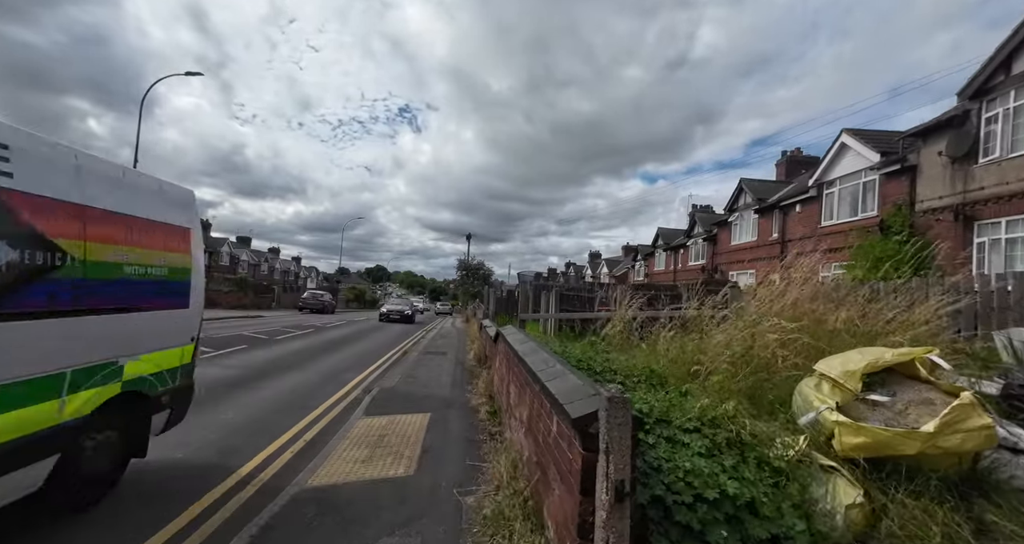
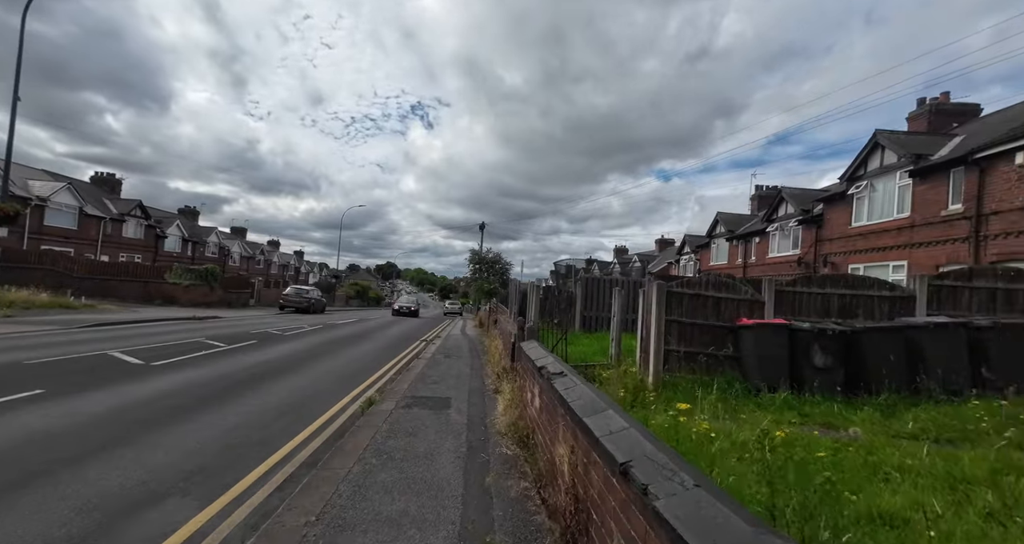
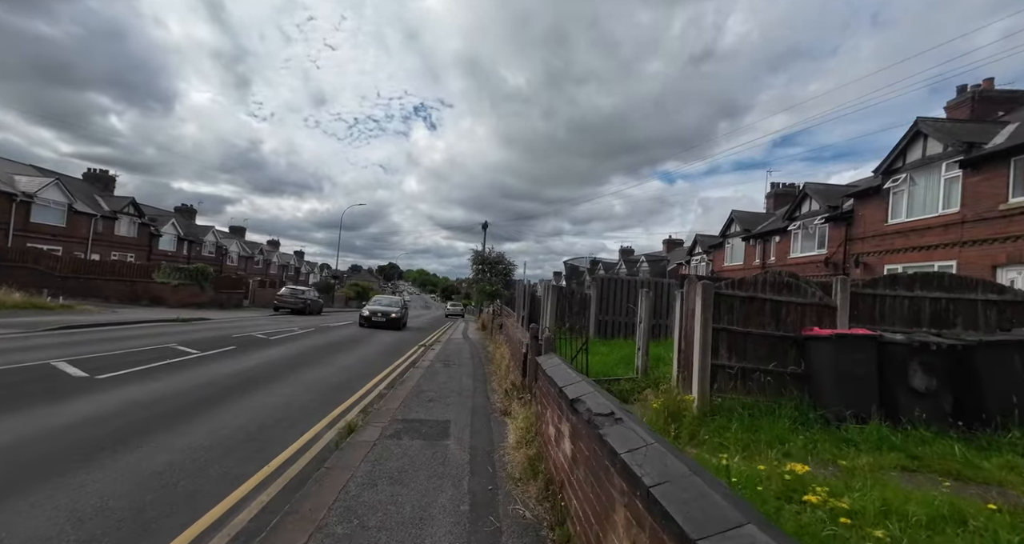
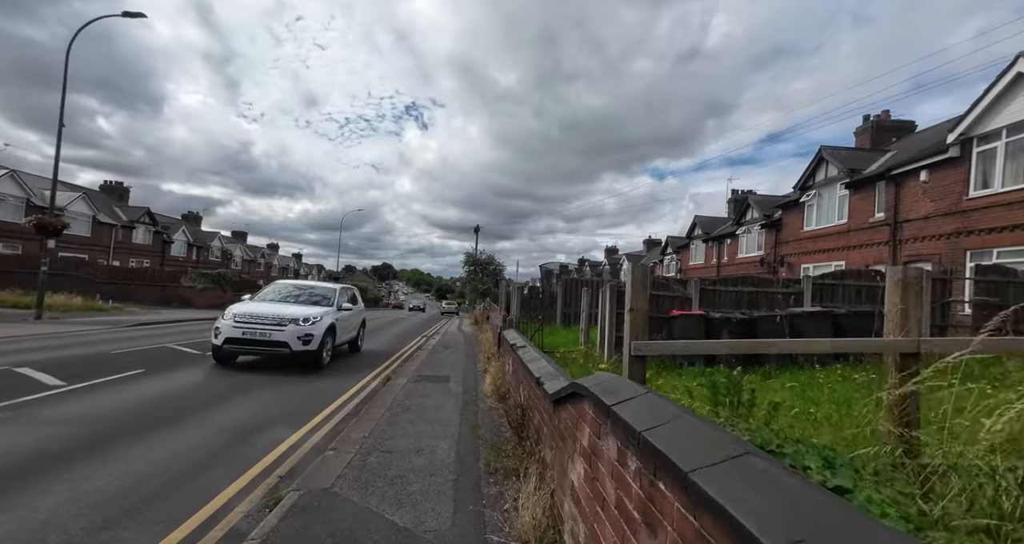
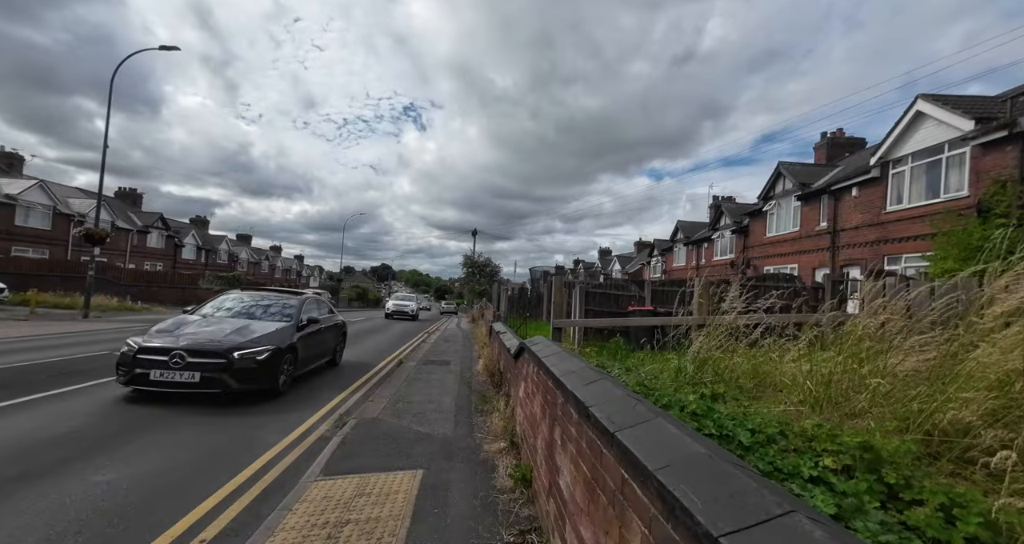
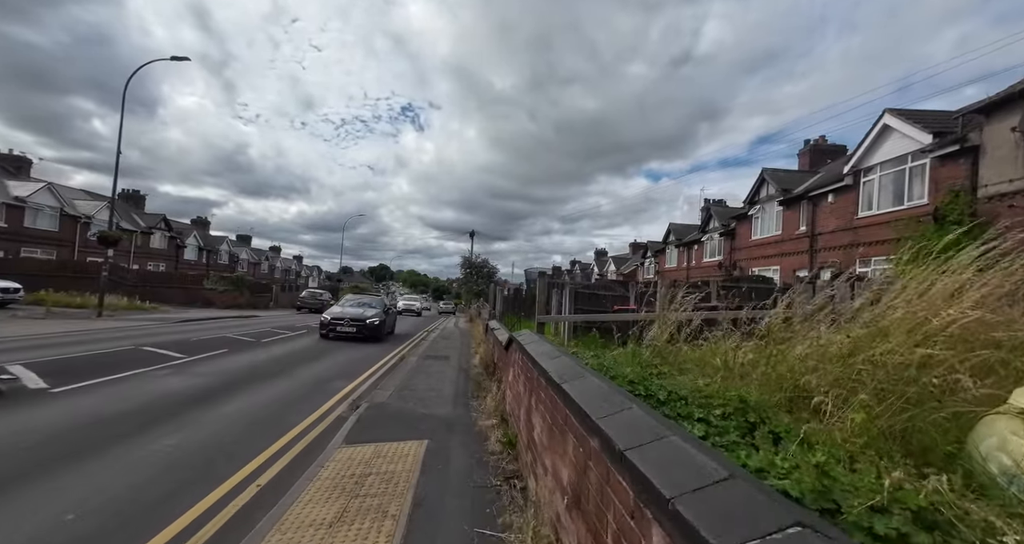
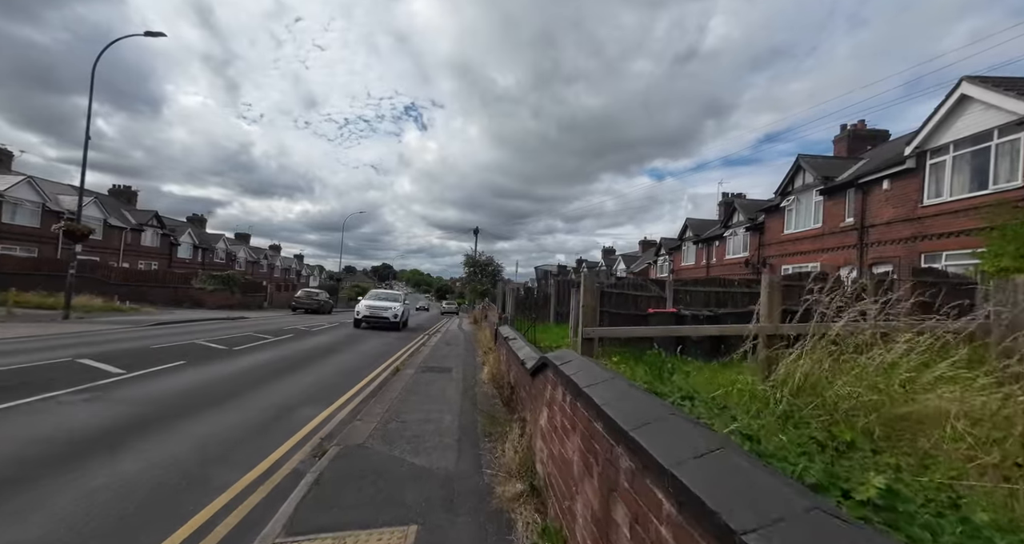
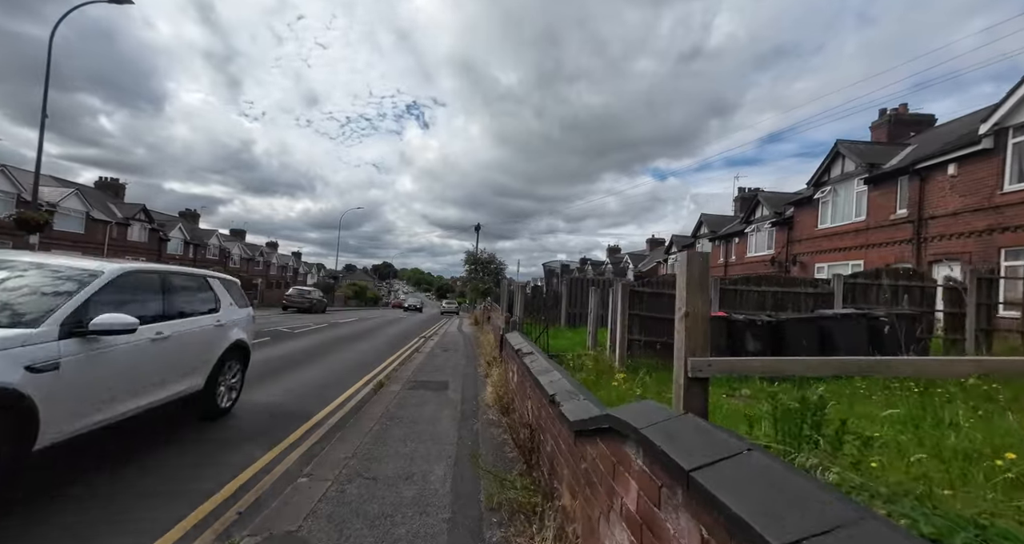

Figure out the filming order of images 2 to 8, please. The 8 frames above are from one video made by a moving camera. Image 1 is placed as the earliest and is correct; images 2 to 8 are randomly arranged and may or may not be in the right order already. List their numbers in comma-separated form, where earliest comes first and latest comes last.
6, 5, 7, 4, 8, 2, 3
